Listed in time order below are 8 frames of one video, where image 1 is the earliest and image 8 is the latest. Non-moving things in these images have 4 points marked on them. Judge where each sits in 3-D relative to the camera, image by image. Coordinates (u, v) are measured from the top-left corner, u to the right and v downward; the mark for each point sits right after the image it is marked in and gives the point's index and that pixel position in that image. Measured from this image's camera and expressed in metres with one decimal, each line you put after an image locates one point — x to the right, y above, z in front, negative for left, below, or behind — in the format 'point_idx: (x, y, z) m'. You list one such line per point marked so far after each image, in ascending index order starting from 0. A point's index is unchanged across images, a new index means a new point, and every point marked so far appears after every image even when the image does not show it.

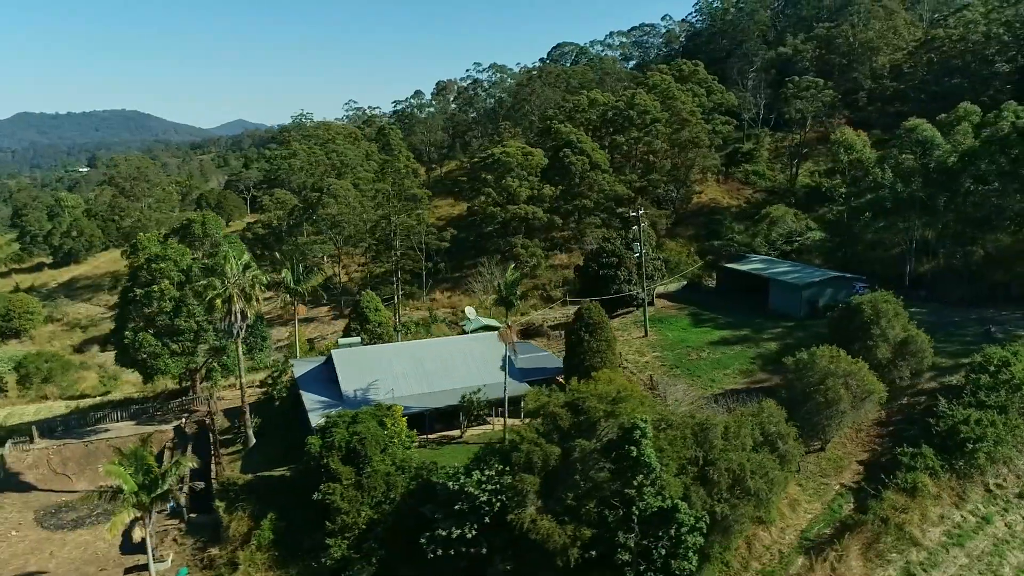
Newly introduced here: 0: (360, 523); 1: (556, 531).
0: (-3.6, -5.6, +17.2) m
1: (+1.0, -5.2, +15.6) m
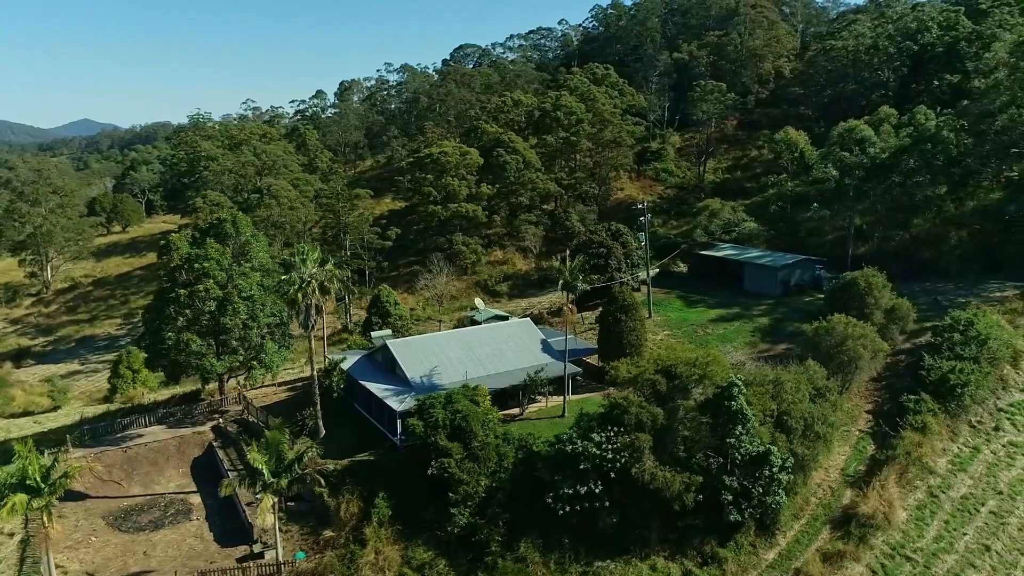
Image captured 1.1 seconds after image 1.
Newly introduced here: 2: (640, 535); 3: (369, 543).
0: (-0.8, -5.2, +18.7) m
1: (+4.0, -4.7, +17.9) m
2: (+3.3, -6.3, +18.2) m
3: (-3.6, -6.3, +18.2) m
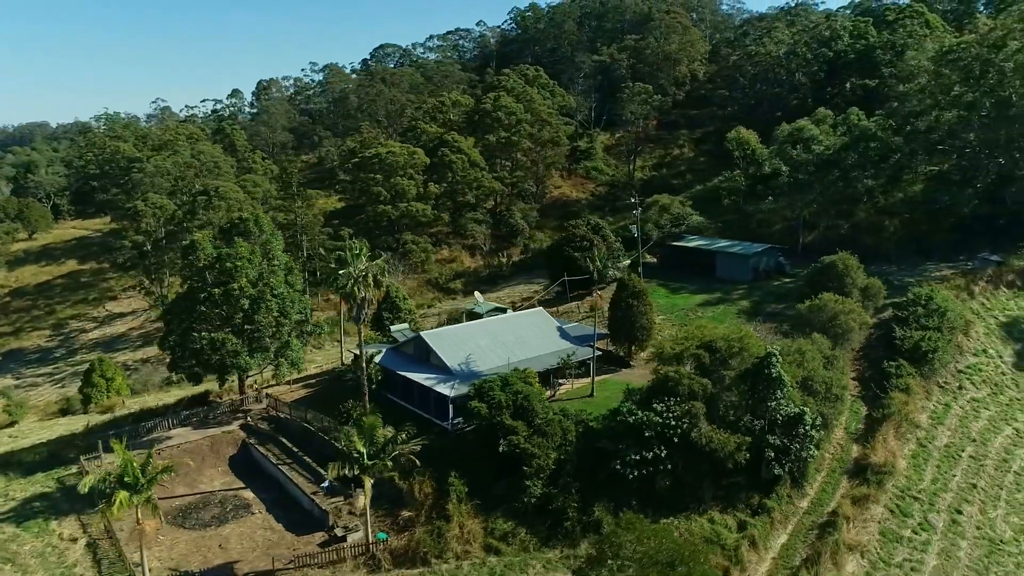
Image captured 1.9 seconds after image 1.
0: (+1.1, -4.9, +20.2) m
1: (+6.0, -4.2, +20.0) m
2: (+5.3, -5.8, +20.3) m
3: (-1.6, -6.1, +19.3) m
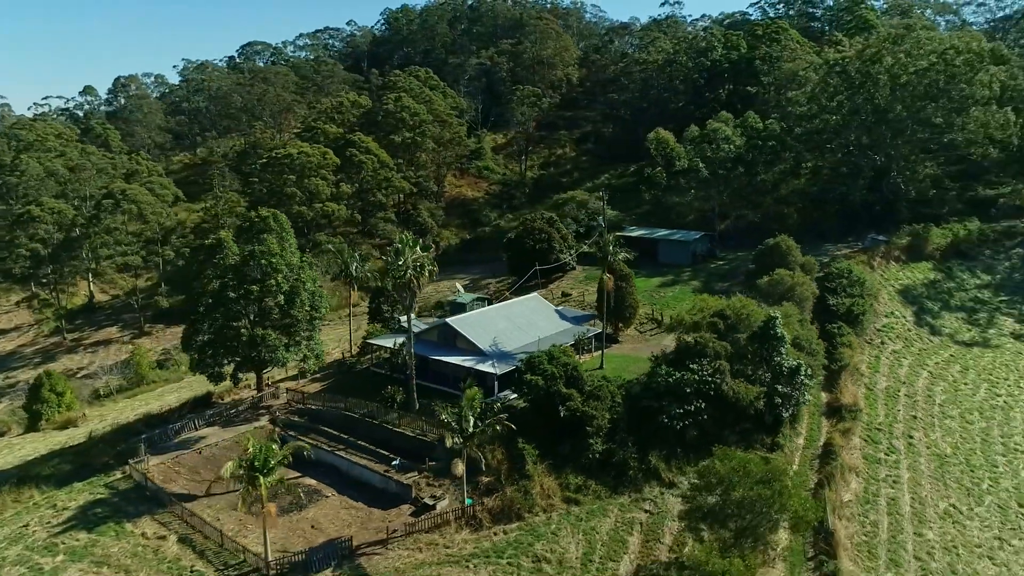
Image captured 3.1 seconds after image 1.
0: (+3.0, -4.3, +23.0) m
1: (+7.8, -3.4, +23.8) m
2: (+7.1, -5.0, +24.0) m
3: (+0.7, -5.6, +21.6) m
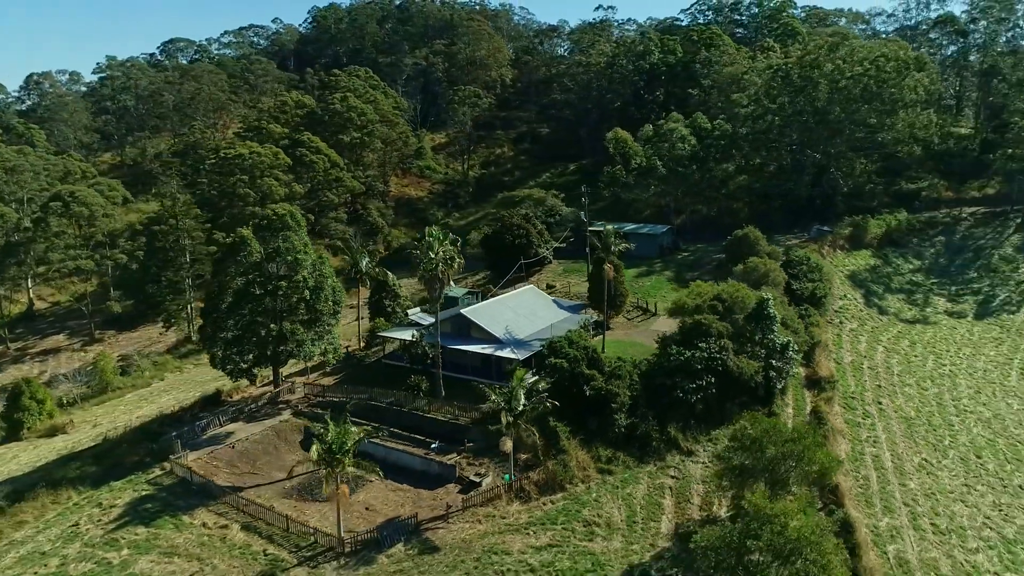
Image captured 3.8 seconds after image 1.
0: (+4.0, -3.8, +25.0) m
1: (+8.6, -2.8, +26.3) m
2: (+8.0, -4.5, +26.4) m
3: (+1.9, -5.2, +23.3) m
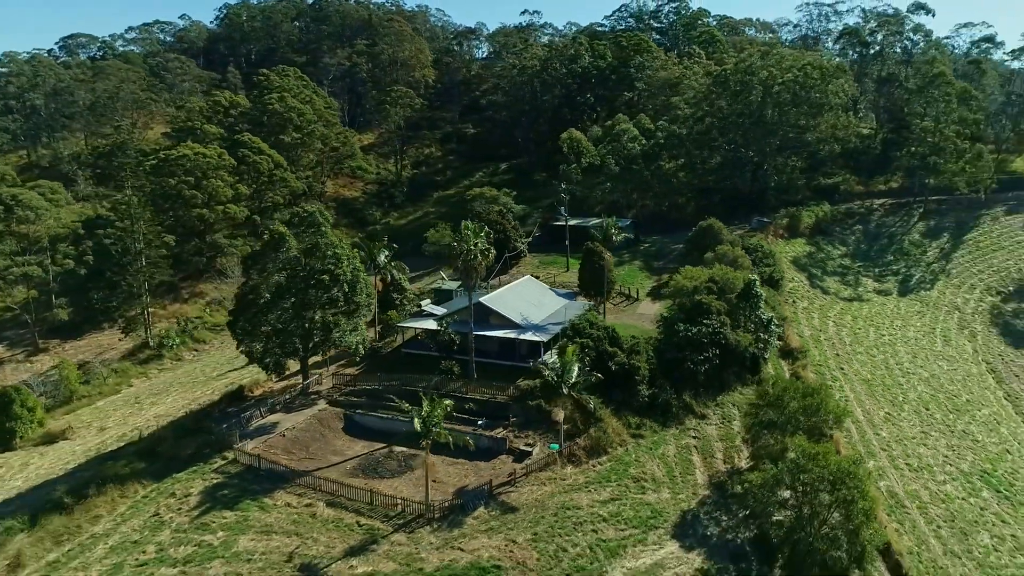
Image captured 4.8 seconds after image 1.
0: (+5.2, -3.2, +27.8) m
1: (+9.5, -2.1, +29.8) m
2: (+8.9, -3.8, +29.8) m
3: (+3.4, -4.7, +25.9) m
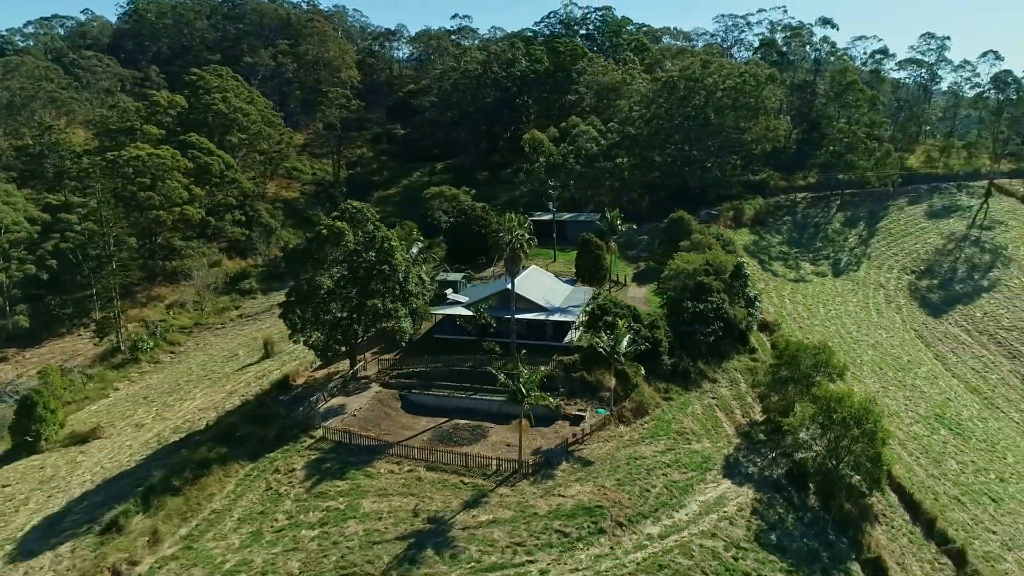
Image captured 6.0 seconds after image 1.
0: (+6.8, -2.5, +31.7) m
1: (+10.8, -1.2, +34.3) m
2: (+10.2, -2.9, +34.2) m
3: (+5.3, -3.9, +29.5) m
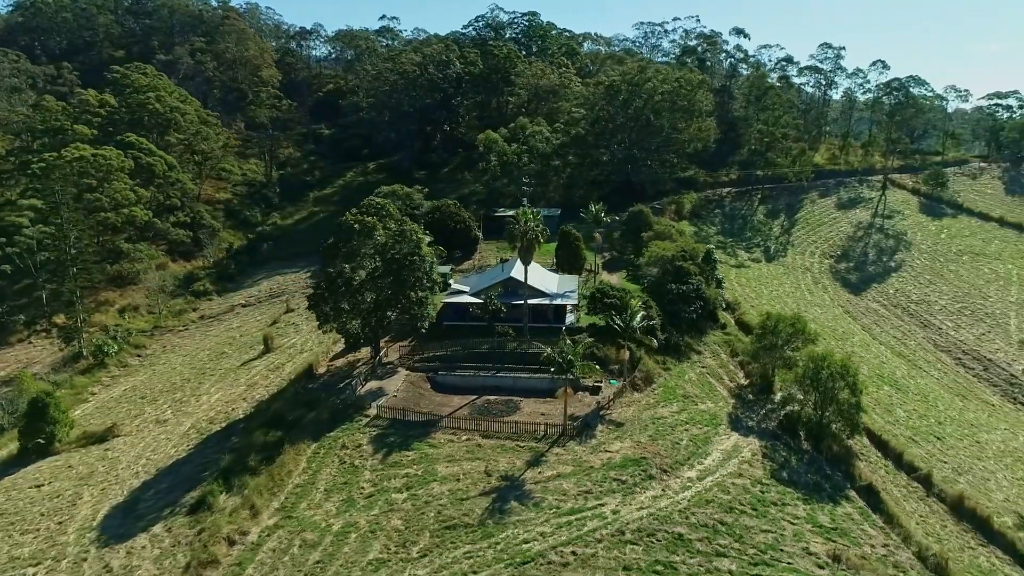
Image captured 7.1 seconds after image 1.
0: (+7.2, -1.7, +35.6) m
1: (+10.7, -0.3, +38.7) m
2: (+10.3, -2.0, +38.5) m
3: (+6.1, -3.2, +33.2) m
